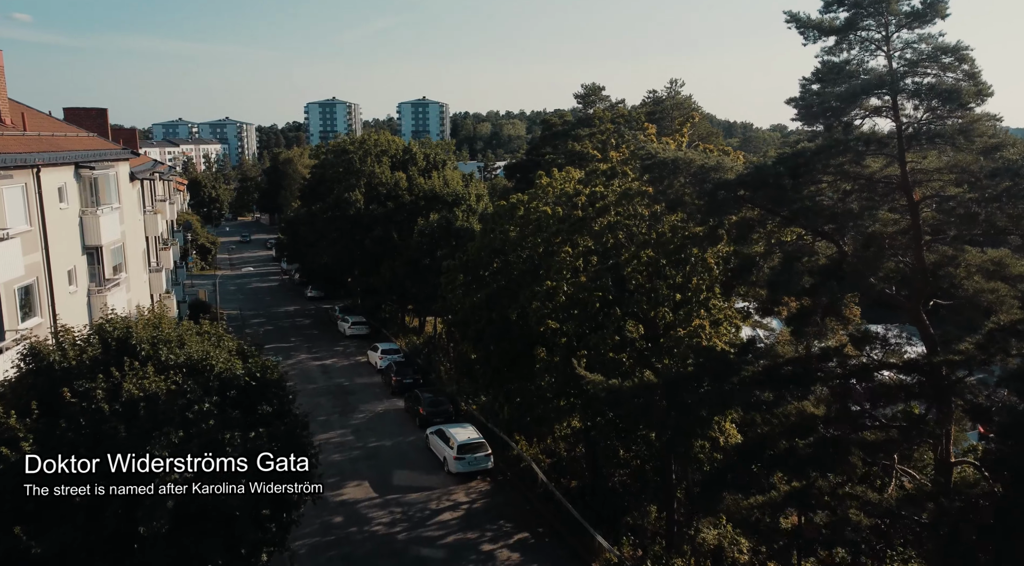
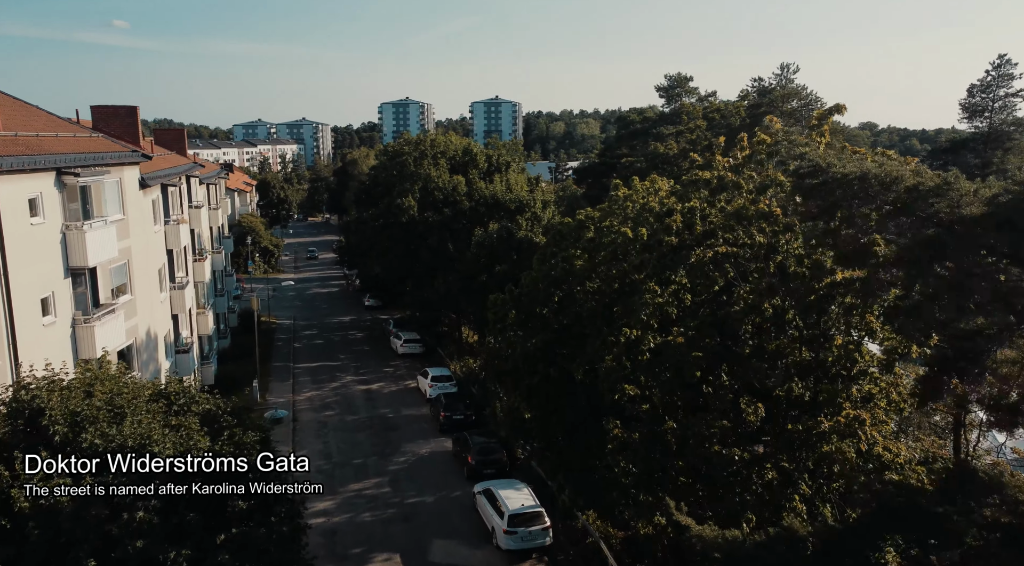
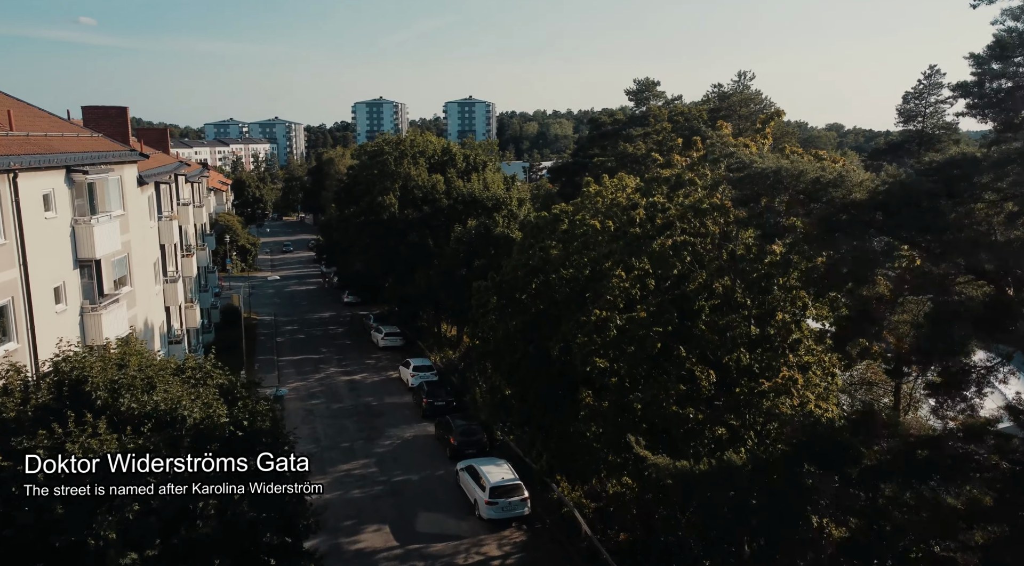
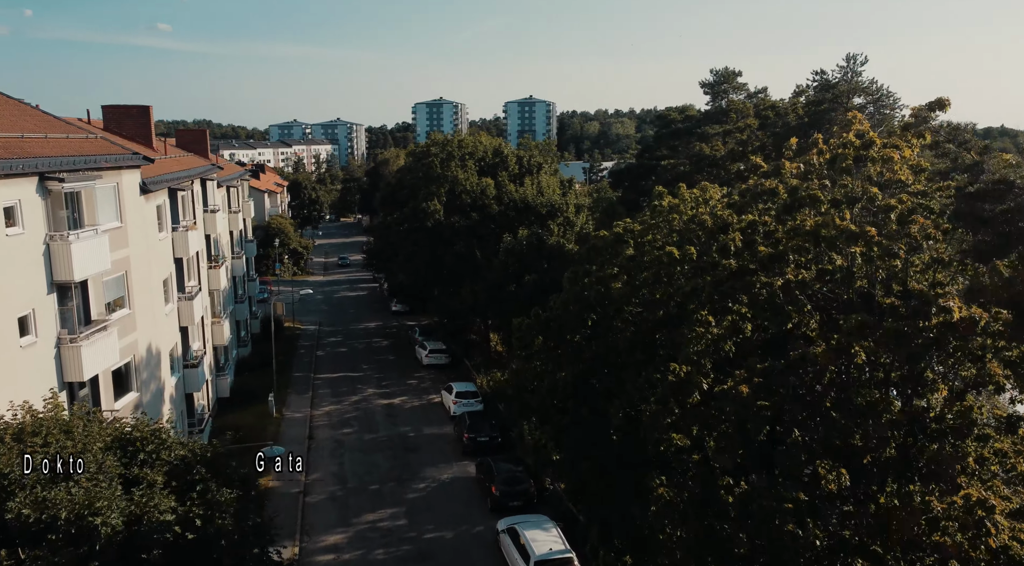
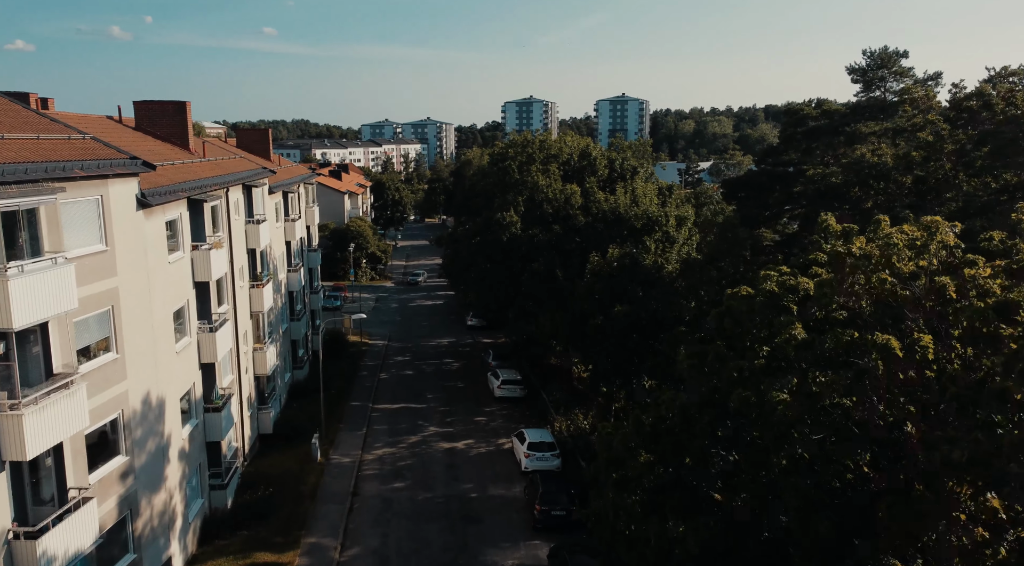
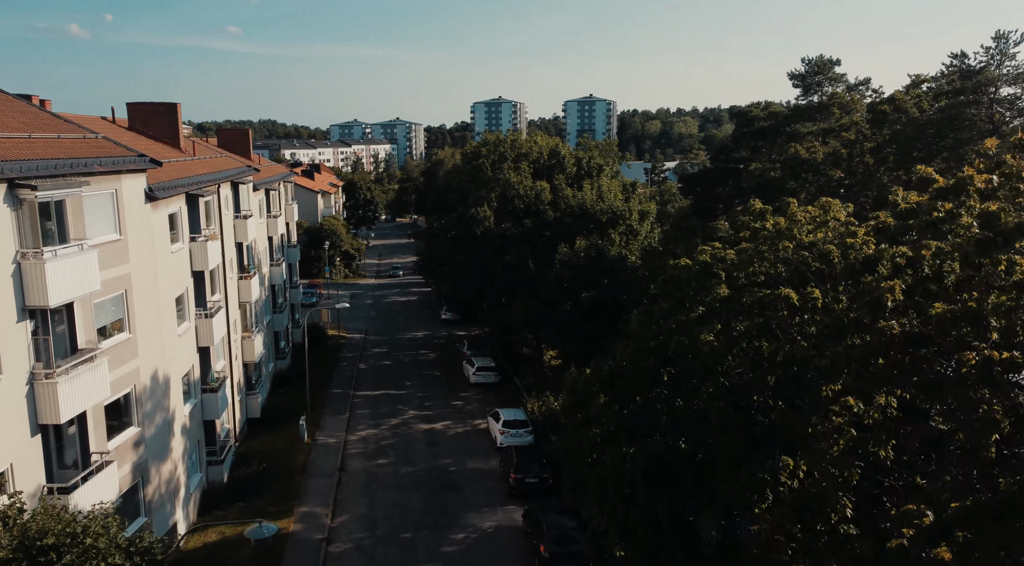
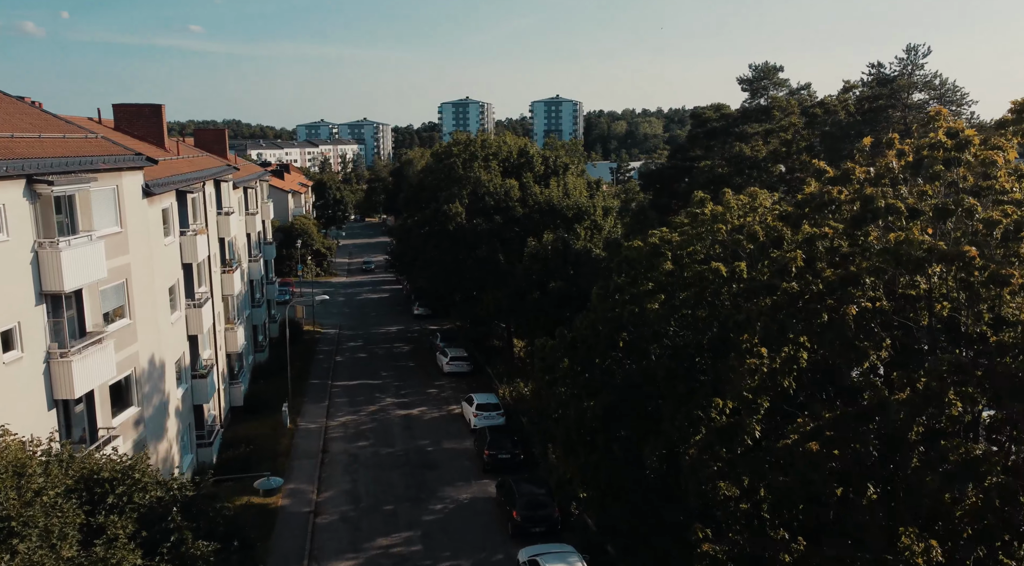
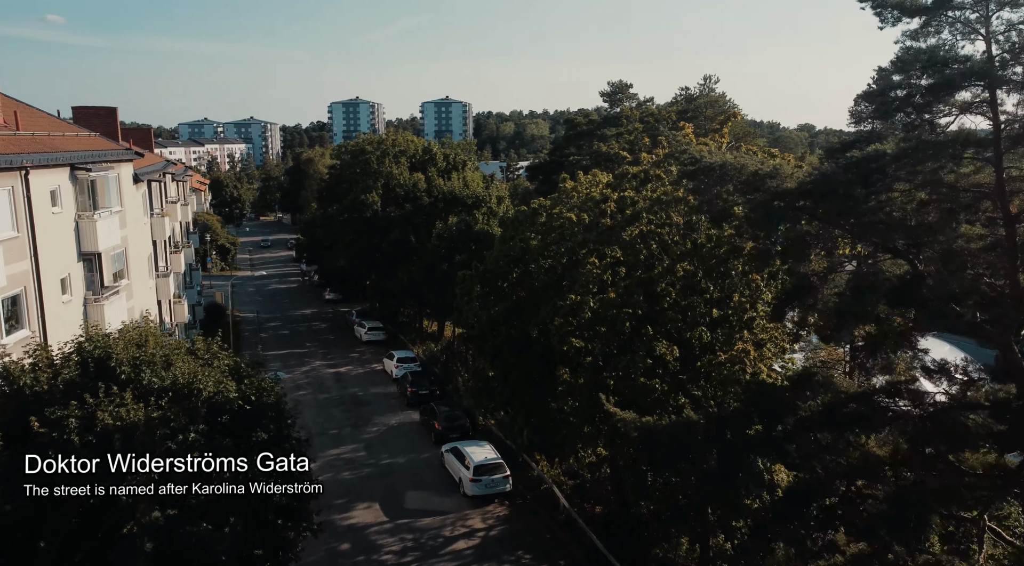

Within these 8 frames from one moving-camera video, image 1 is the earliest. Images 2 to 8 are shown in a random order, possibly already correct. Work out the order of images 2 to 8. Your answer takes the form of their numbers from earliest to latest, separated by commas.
8, 3, 2, 4, 7, 6, 5
